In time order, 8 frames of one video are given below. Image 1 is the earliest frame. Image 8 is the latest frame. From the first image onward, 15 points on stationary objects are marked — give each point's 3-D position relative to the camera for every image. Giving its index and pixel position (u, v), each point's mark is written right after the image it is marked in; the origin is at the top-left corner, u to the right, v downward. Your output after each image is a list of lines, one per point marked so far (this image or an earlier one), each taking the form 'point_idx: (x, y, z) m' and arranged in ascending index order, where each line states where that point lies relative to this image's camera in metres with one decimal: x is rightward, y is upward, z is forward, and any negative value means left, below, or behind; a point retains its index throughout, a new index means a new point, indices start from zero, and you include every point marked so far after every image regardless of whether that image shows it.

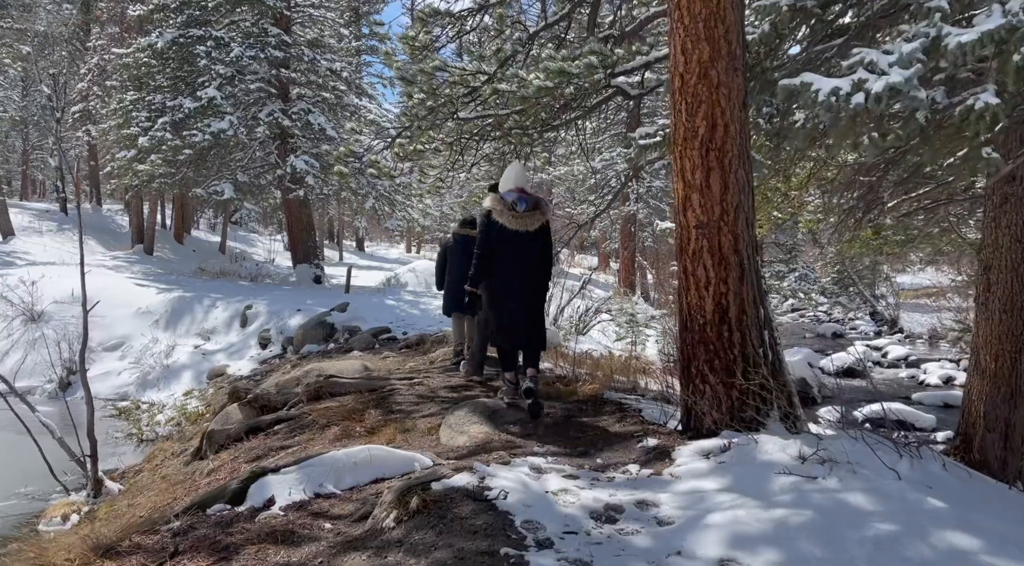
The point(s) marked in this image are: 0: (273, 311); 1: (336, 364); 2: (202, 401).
0: (-4.3, -0.5, +15.0) m
1: (-1.7, -0.8, +8.1) m
2: (-4.5, -1.7, +12.1) m
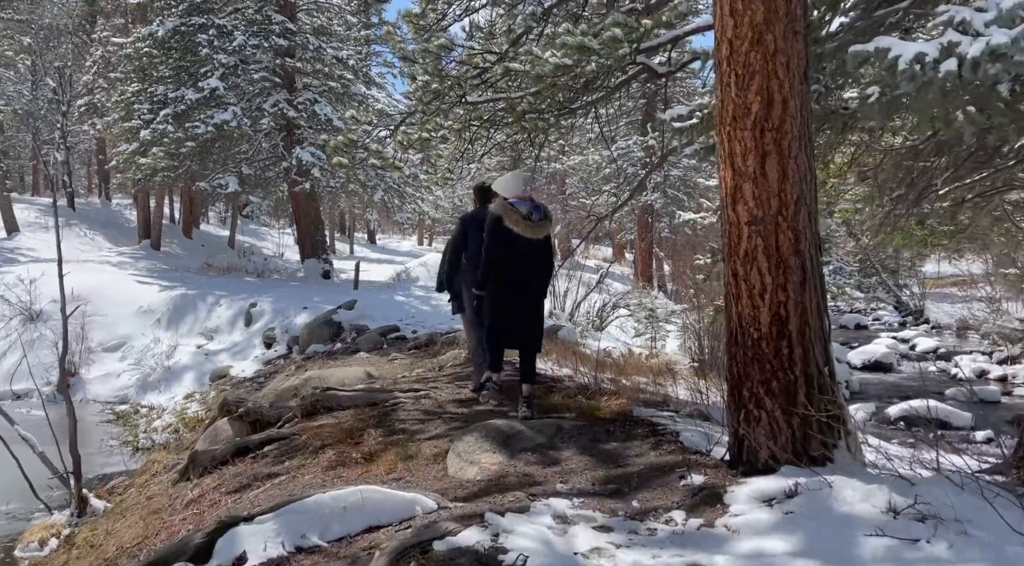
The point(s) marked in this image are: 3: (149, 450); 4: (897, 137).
0: (-4.0, -0.4, +14.5) m
1: (-1.5, -0.8, +7.4) m
2: (-4.3, -1.7, +11.5) m
3: (-4.3, -2.0, +9.9) m
4: (+3.5, +1.3, +7.6) m
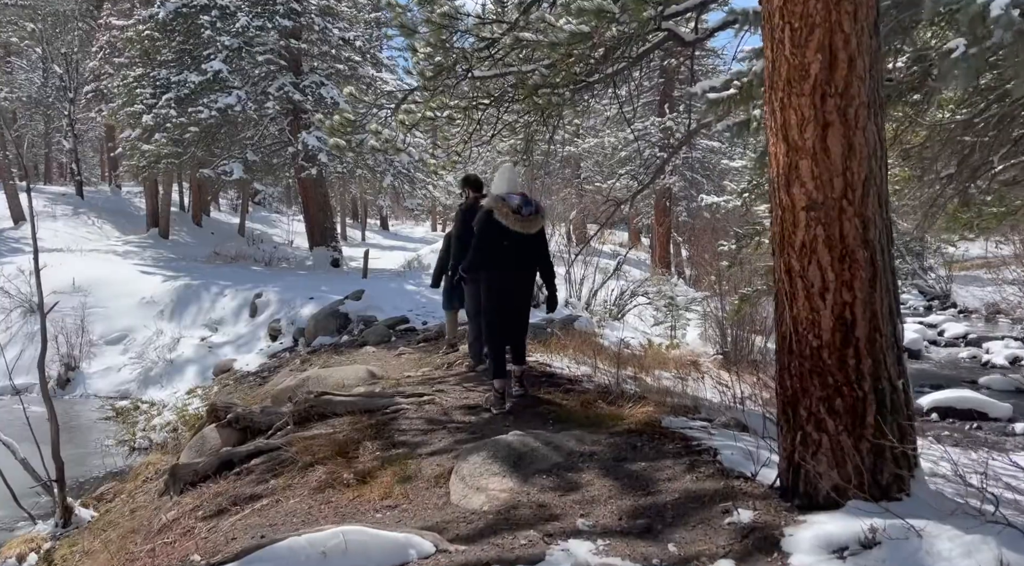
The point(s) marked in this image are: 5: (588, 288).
0: (-3.8, -0.3, +14.0) m
1: (-1.4, -0.7, +6.9) m
2: (-4.1, -1.6, +11.1) m
3: (-4.2, -1.9, +9.5) m
4: (+3.6, +1.4, +6.9) m
5: (+1.4, -0.1, +15.7) m
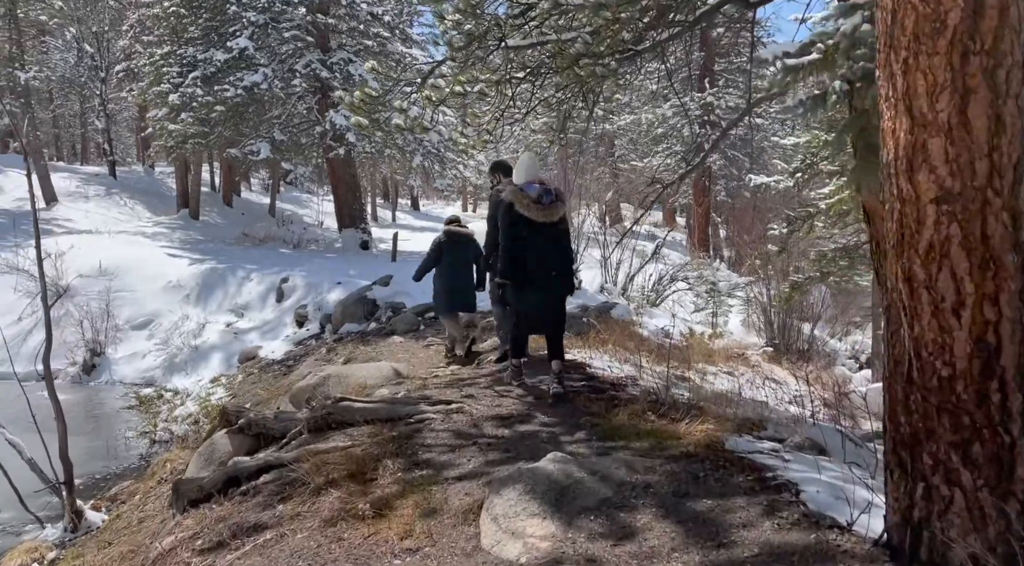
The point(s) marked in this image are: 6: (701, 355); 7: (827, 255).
0: (-3.2, 0.0, +13.5) m
1: (-1.2, -0.6, +6.4) m
2: (-3.6, -1.4, +10.7) m
3: (-3.8, -1.7, +9.1) m
4: (+3.9, +1.5, +6.2) m
5: (+2.0, +0.2, +15.1) m
6: (+2.0, -0.8, +9.0) m
7: (+3.6, +0.3, +9.6) m
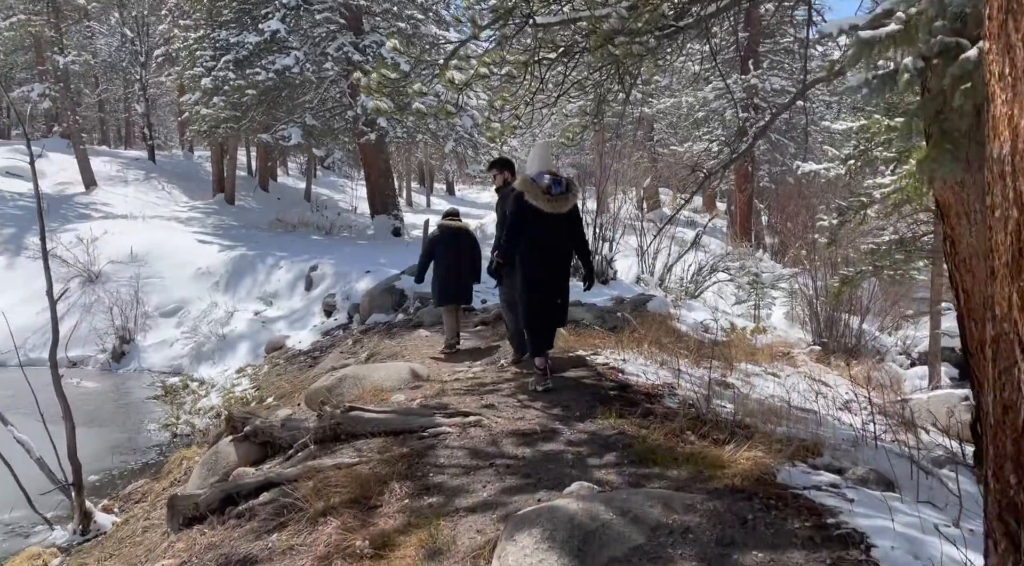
0: (-2.7, +0.2, +13.2) m
1: (-0.9, -0.6, +6.1) m
2: (-3.2, -1.3, +10.4) m
3: (-3.5, -1.6, +8.9) m
4: (+4.1, +1.5, +5.6) m
5: (+2.6, +0.4, +14.5) m
6: (+2.3, -0.7, +8.5) m
7: (+4.0, +0.4, +9.0) m
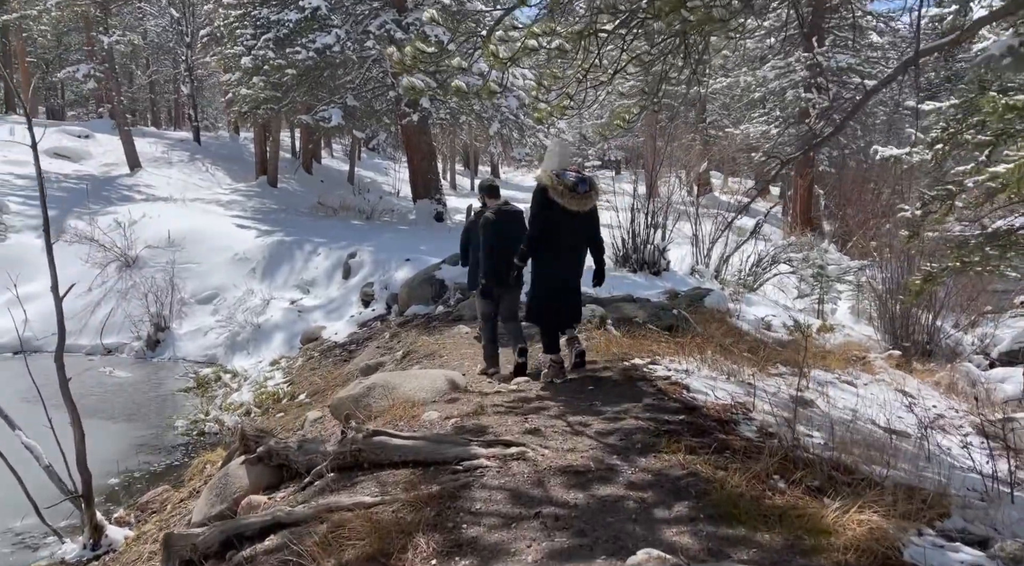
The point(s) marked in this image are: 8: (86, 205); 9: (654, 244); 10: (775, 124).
0: (-2.0, +0.4, +12.7) m
1: (-0.6, -0.6, +5.5) m
2: (-2.7, -1.1, +9.9) m
3: (-3.0, -1.5, +8.4) m
4: (+4.4, +1.4, +4.6) m
5: (+3.4, +0.5, +13.7) m
6: (+2.8, -0.7, +7.7) m
7: (+4.5, +0.4, +8.1) m
8: (-8.9, +1.6, +17.5) m
9: (+2.1, +0.6, +12.4) m
10: (+5.3, +3.3, +17.1) m
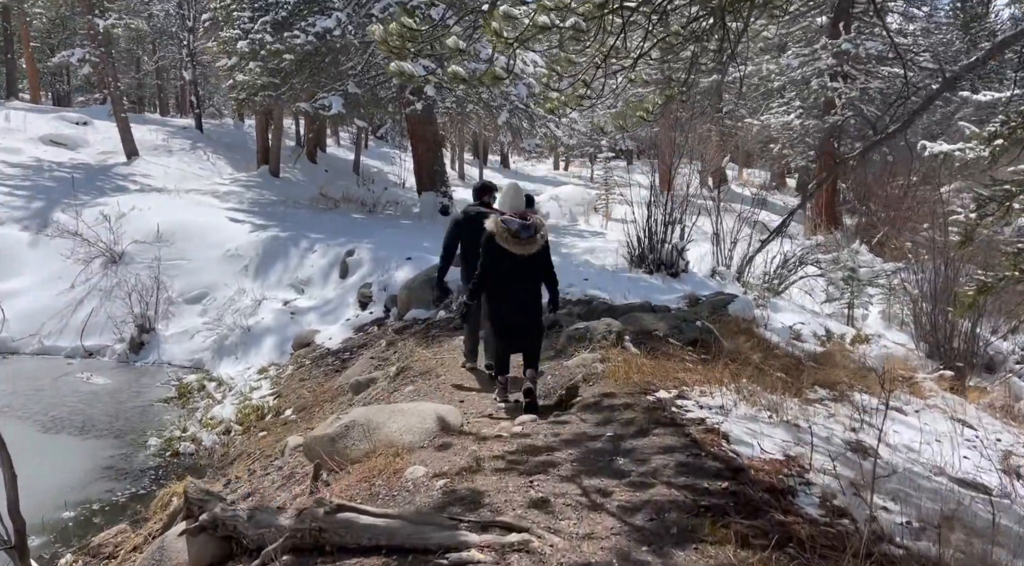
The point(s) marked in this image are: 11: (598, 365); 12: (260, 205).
0: (-1.9, +0.4, +11.9) m
1: (-0.6, -0.7, +4.6) m
2: (-2.6, -1.2, +9.2) m
3: (-3.0, -1.6, +7.6) m
4: (+4.4, +1.3, +3.8) m
5: (+3.5, +0.5, +12.8) m
6: (+2.8, -0.8, +6.9) m
7: (+4.5, +0.3, +7.2) m
8: (-8.8, +1.8, +16.7) m
9: (+2.2, +0.5, +11.6) m
10: (+5.5, +3.3, +16.2) m
11: (+0.6, -0.6, +6.2) m
12: (-5.2, +1.6, +17.2) m
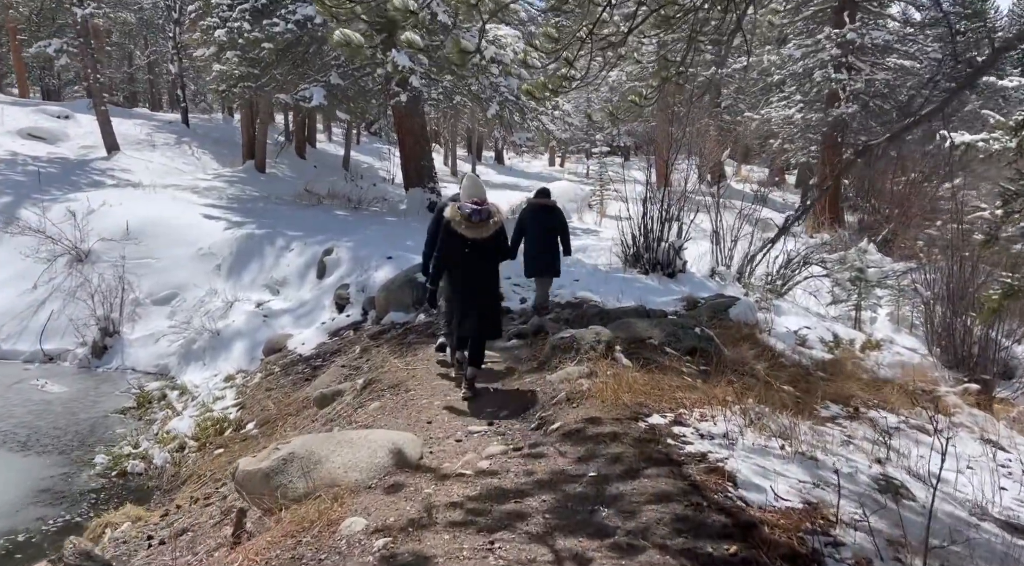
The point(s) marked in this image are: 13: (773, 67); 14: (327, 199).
0: (-2.1, +0.3, +11.2) m
1: (-0.8, -0.7, +4.0) m
2: (-2.8, -1.2, +8.5) m
3: (-3.1, -1.6, +6.9) m
4: (+4.3, +1.2, +3.1) m
5: (+3.4, +0.5, +12.1) m
6: (+2.7, -0.8, +6.2) m
7: (+4.4, +0.3, +6.6) m
8: (-8.9, +1.8, +16.0) m
9: (+2.0, +0.5, +10.9) m
10: (+5.3, +3.3, +15.5) m
11: (+0.5, -0.6, +5.5) m
12: (-5.3, +1.6, +16.5) m
13: (+5.2, +4.3, +16.5) m
14: (-3.8, +1.7, +17.2) m
